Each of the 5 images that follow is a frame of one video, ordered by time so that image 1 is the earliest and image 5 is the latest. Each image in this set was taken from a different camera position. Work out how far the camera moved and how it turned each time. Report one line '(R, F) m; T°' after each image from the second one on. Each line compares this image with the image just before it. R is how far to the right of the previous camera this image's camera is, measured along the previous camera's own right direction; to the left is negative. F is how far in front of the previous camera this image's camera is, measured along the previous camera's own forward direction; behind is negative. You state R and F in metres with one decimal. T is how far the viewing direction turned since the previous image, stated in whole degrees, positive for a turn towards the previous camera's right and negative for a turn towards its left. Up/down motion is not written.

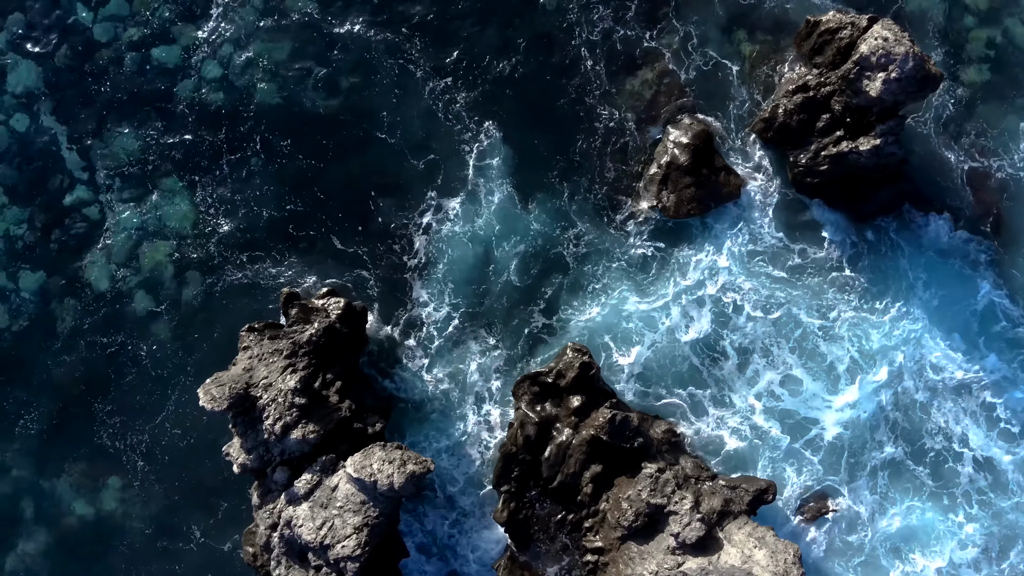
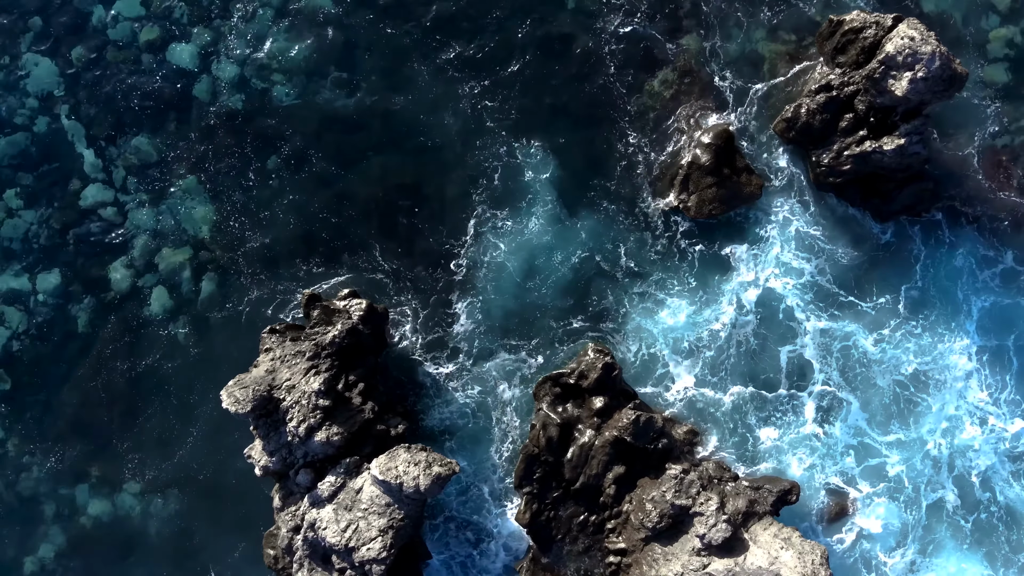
(-1.5, +0.2) m; 0°
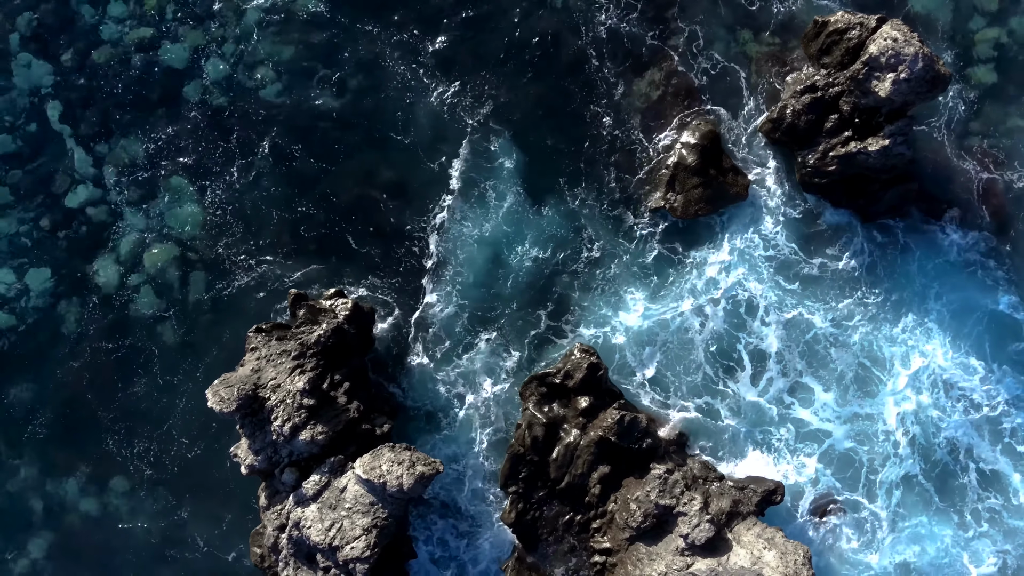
(+1.0, -0.1) m; 0°
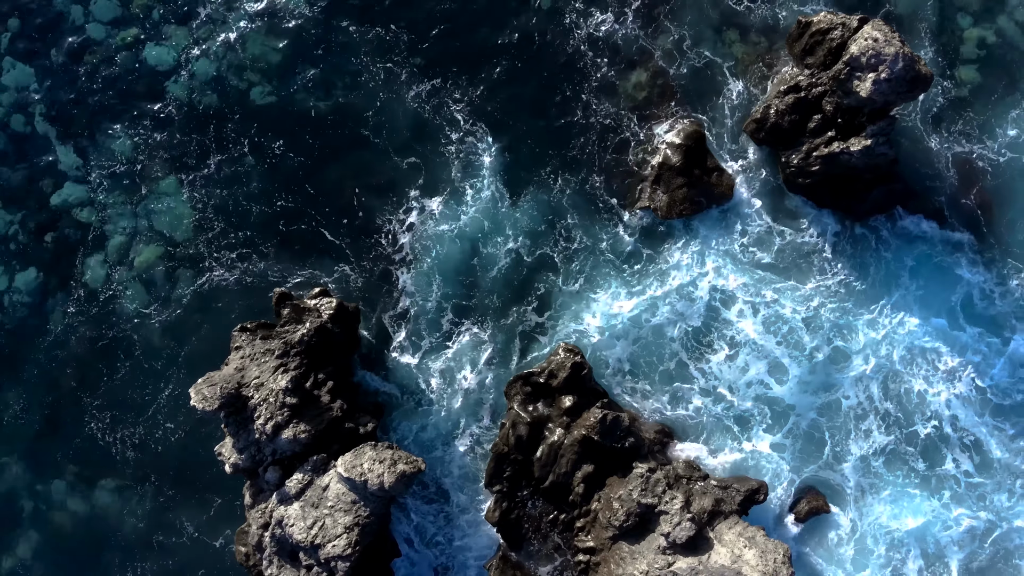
(+1.2, -0.1) m; 0°
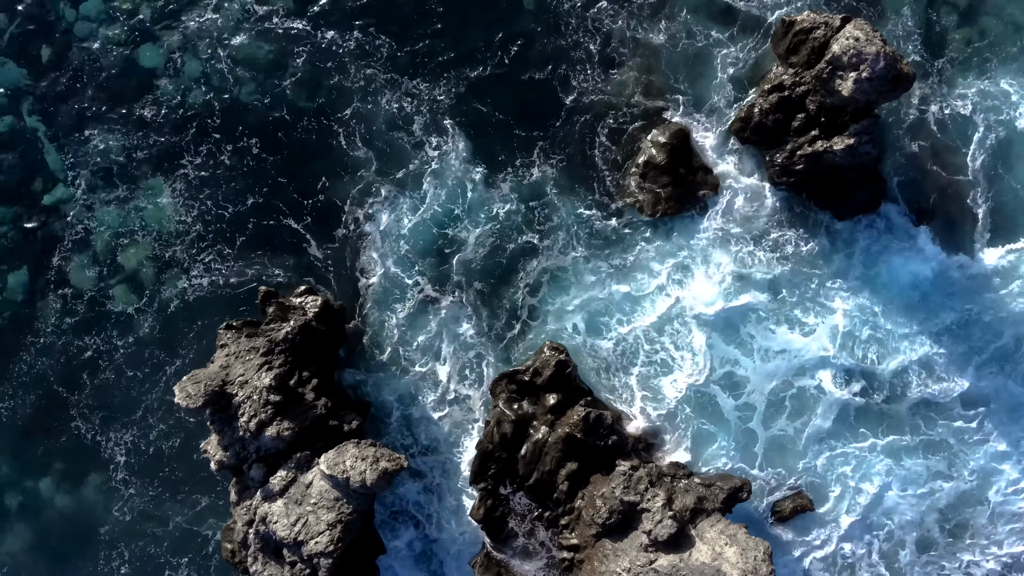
(+1.1, -0.1) m; 0°
